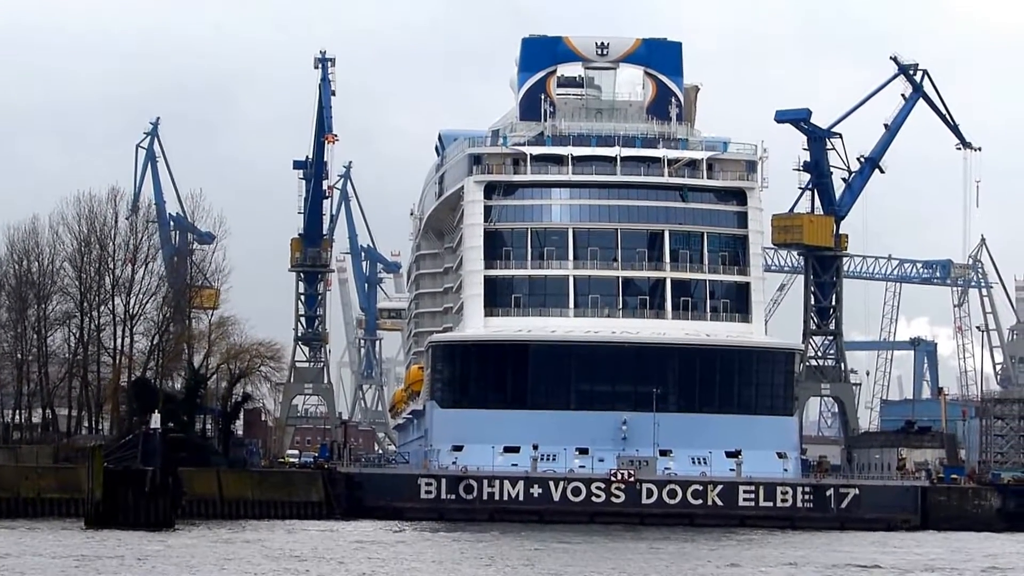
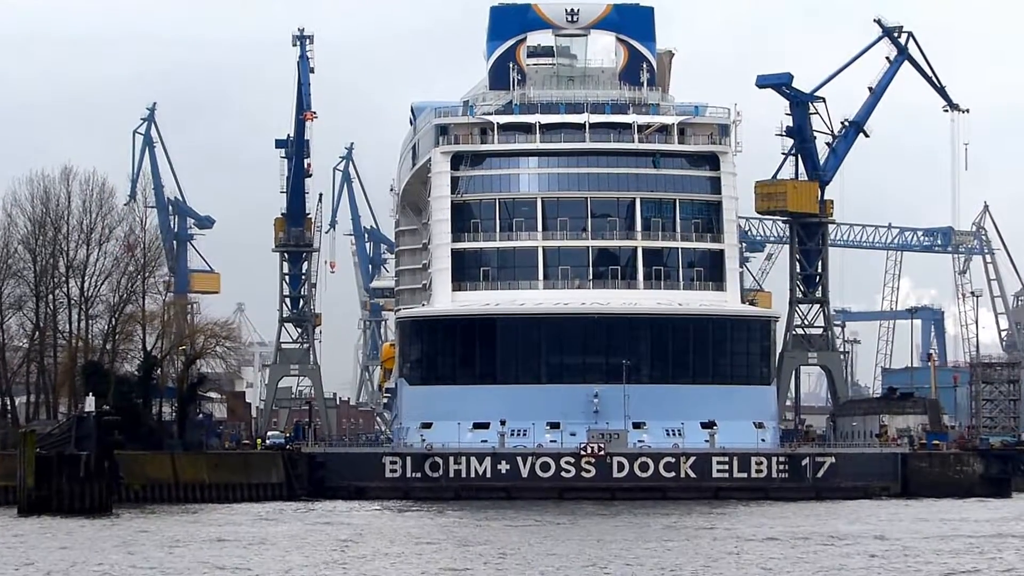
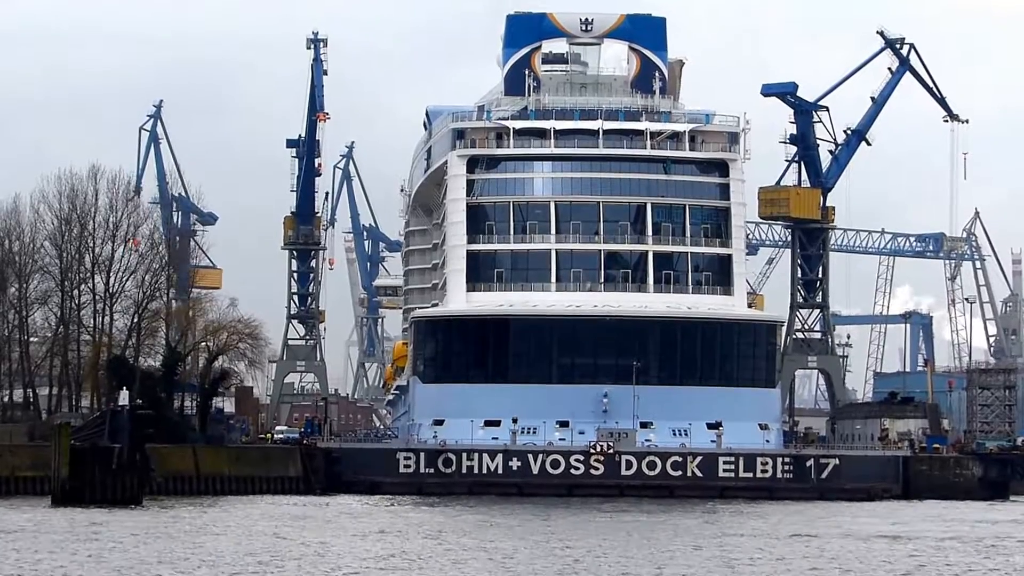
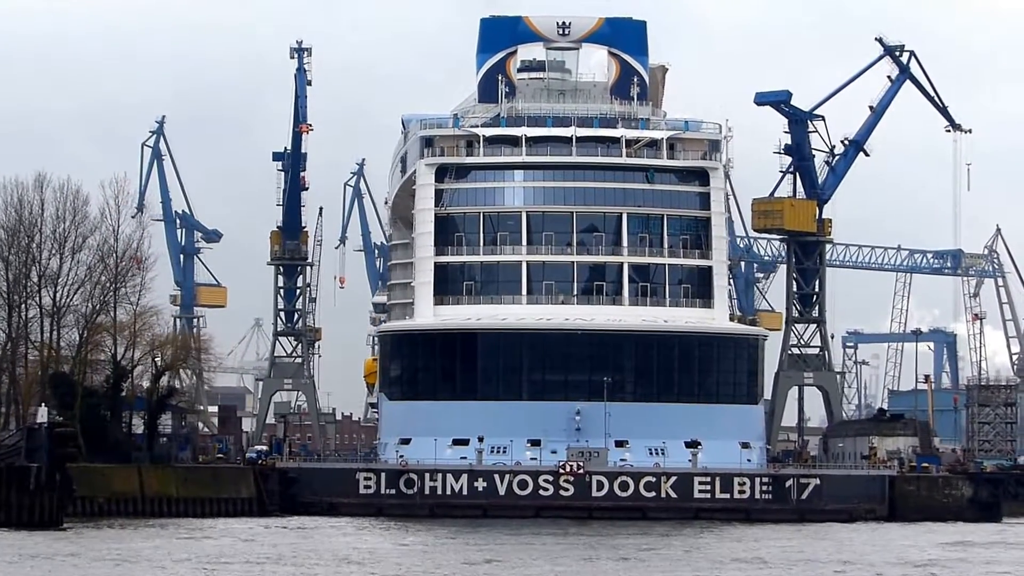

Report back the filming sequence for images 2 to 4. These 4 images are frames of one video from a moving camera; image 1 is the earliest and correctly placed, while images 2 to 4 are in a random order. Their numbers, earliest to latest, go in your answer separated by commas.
3, 2, 4
